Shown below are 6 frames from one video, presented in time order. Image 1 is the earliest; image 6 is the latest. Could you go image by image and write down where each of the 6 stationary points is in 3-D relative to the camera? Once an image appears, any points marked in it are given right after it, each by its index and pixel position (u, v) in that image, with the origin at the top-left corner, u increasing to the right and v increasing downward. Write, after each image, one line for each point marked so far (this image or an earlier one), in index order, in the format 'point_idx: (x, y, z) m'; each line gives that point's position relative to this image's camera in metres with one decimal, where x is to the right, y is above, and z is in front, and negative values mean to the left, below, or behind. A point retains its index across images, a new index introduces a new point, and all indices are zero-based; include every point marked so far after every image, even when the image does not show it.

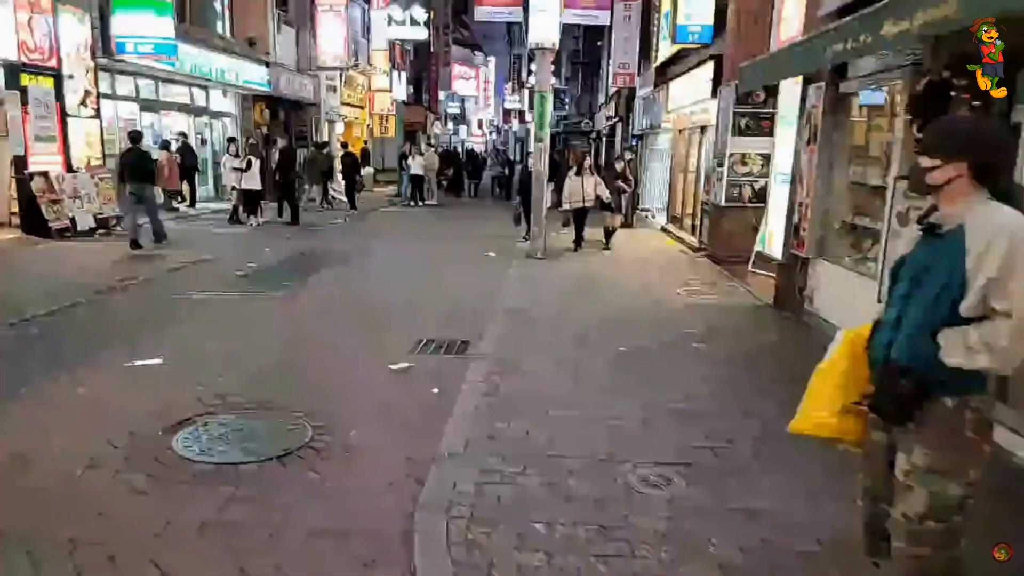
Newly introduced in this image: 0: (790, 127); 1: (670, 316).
0: (+3.8, +2.2, +8.8) m
1: (+2.1, -0.3, +9.3) m
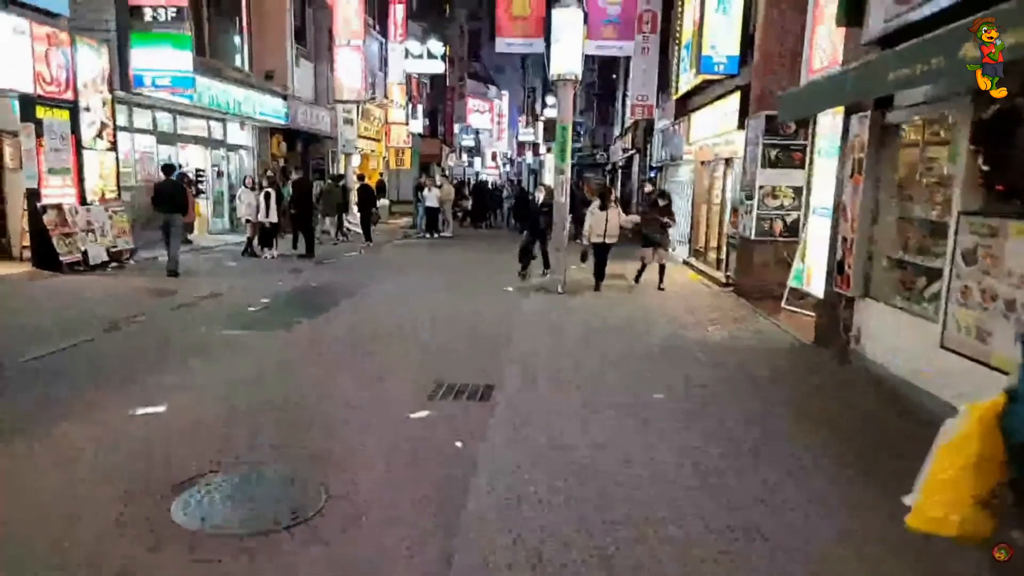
0: (+4.1, +1.7, +8.4) m
1: (+2.4, -0.8, +8.8) m
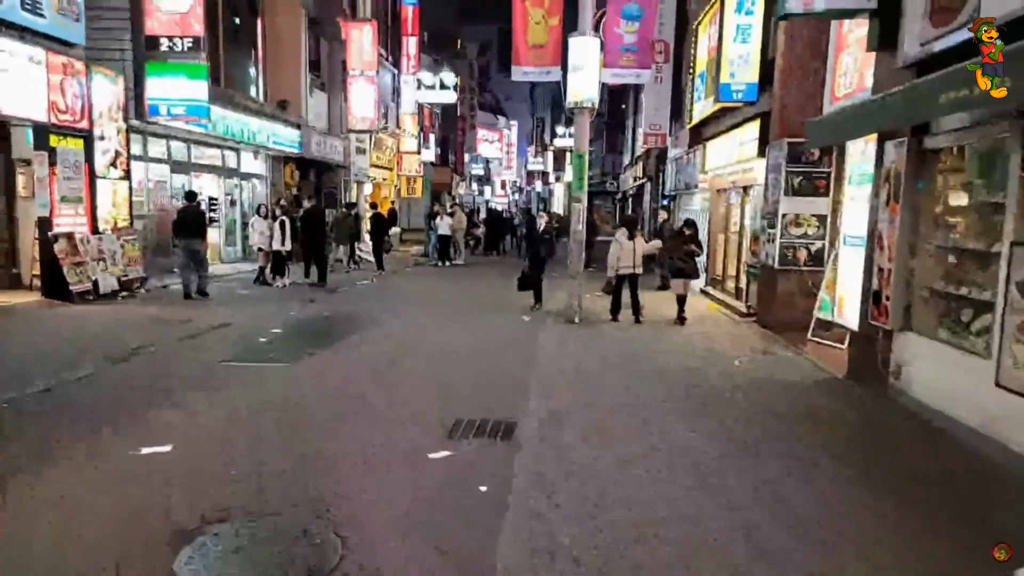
0: (+4.3, +1.3, +8.1) m
1: (+2.7, -1.2, +8.4) m
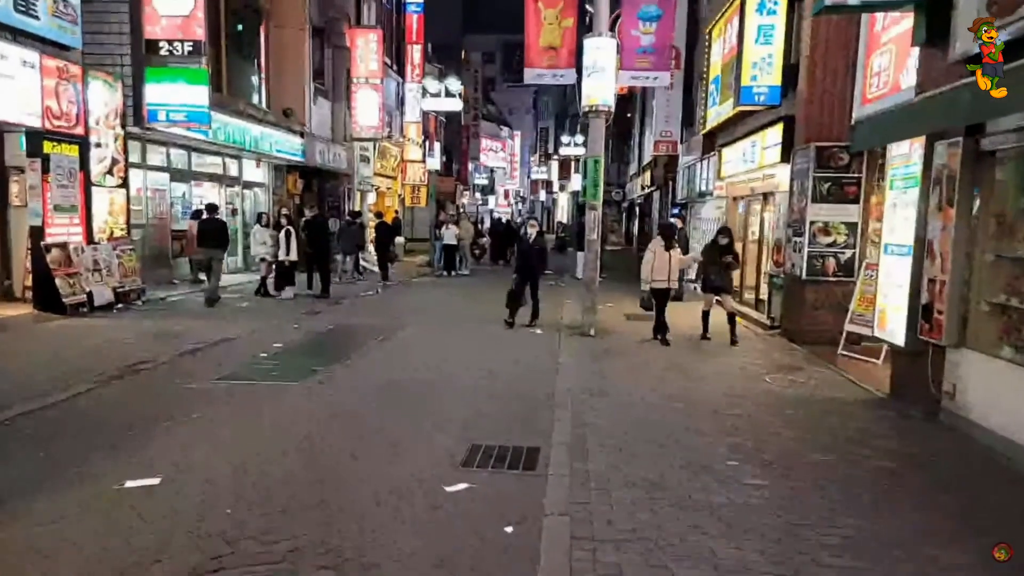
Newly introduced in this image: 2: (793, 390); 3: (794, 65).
0: (+4.5, +1.1, +7.5) m
1: (+2.9, -1.4, +7.8) m
2: (+3.6, -1.3, +8.4) m
3: (+5.2, +4.1, +12.1) m
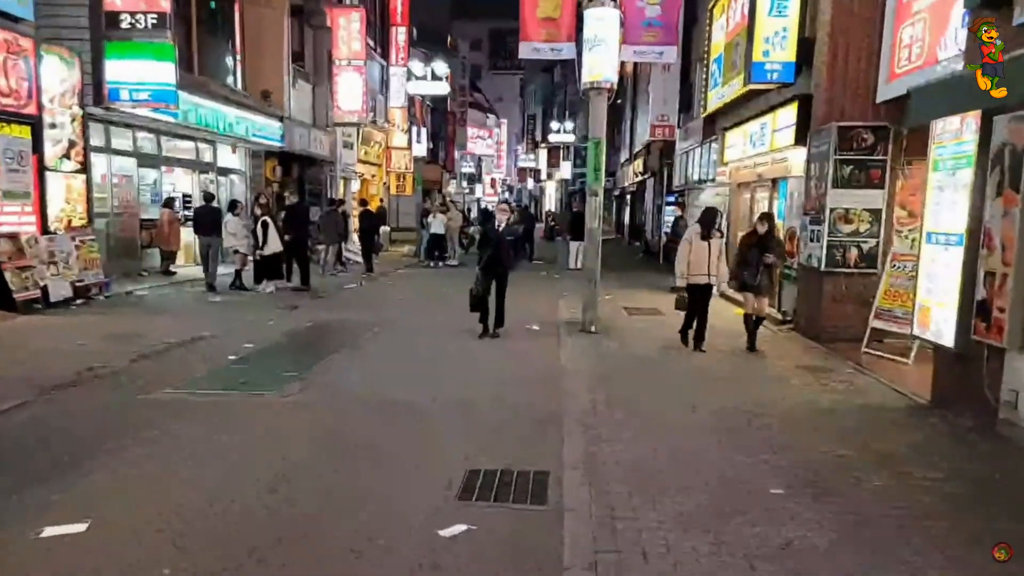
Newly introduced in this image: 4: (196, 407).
0: (+4.5, +1.2, +6.7) m
1: (+2.9, -1.3, +7.0) m
2: (+3.5, -1.2, +7.6) m
3: (+5.1, +4.2, +11.2) m
4: (-3.4, -1.3, +7.2) m
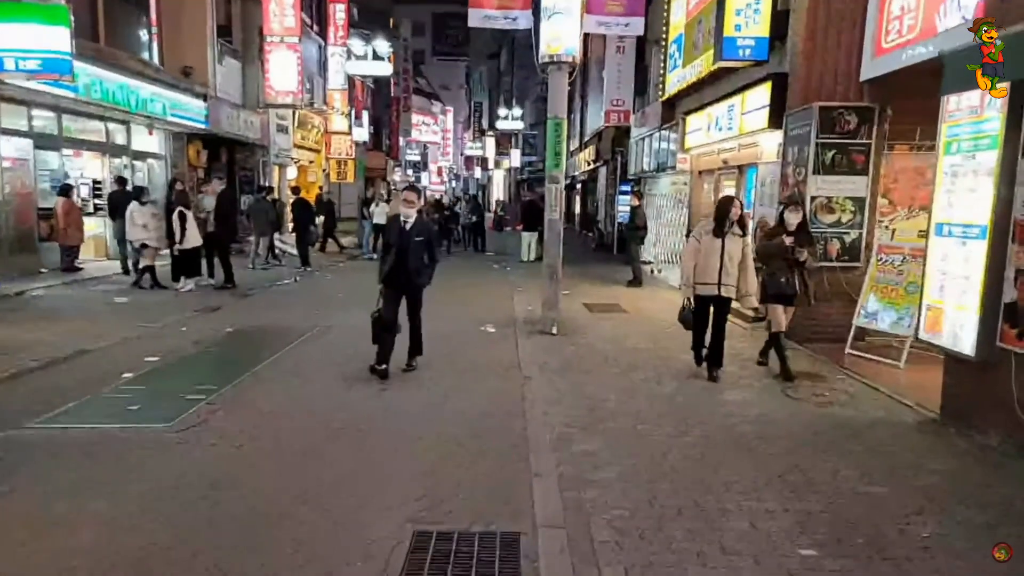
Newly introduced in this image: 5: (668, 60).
0: (+4.1, +1.2, +5.8) m
1: (+2.5, -1.3, +6.0) m
2: (+3.1, -1.2, +6.7) m
3: (+4.3, +4.3, +10.4) m
4: (-3.8, -1.3, +5.8) m
5: (+3.8, +5.5, +15.8) m
